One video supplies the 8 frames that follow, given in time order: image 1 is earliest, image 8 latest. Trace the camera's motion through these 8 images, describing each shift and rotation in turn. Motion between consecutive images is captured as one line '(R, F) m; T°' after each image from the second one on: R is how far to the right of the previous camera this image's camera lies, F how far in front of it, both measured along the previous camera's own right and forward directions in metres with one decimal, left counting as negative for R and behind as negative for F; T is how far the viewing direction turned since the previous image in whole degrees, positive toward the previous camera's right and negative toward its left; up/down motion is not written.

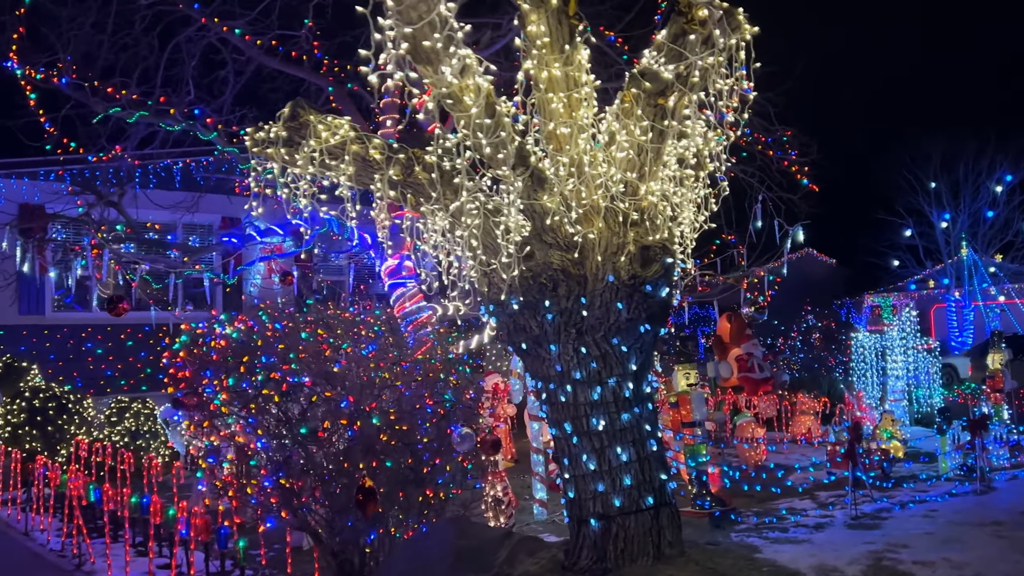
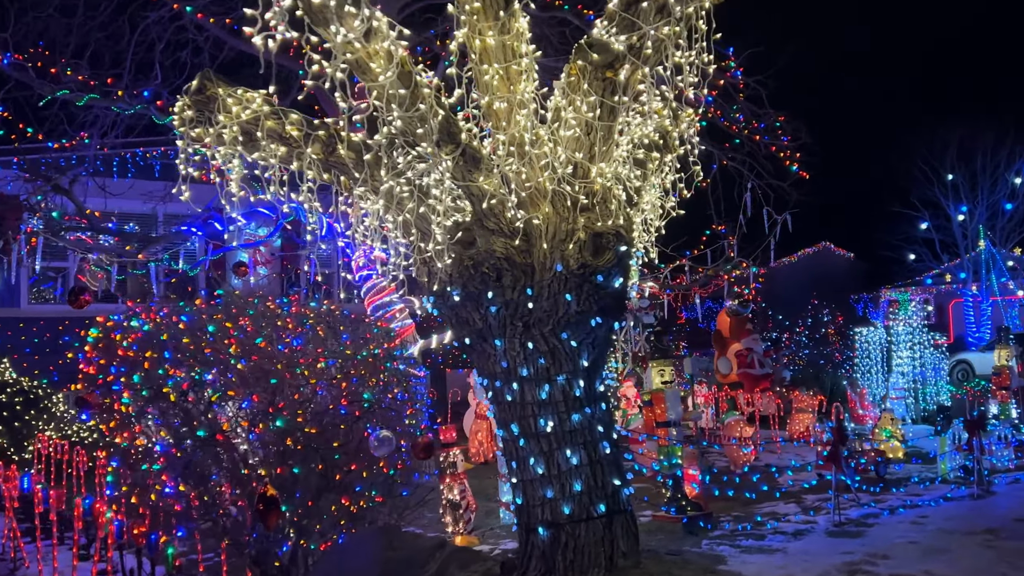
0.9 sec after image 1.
(+0.5, +0.5) m; -1°
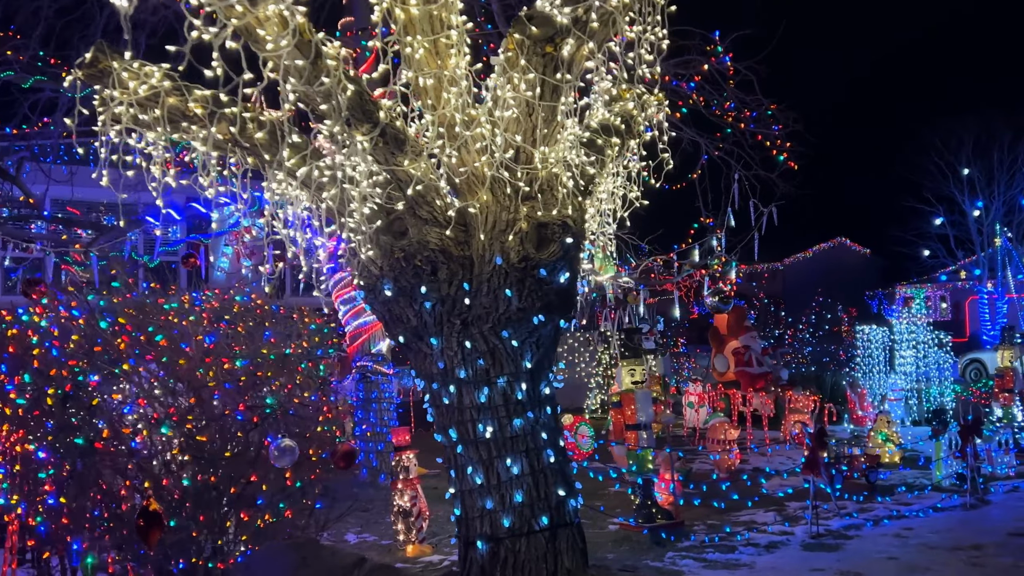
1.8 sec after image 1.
(+0.4, +0.4) m; -1°
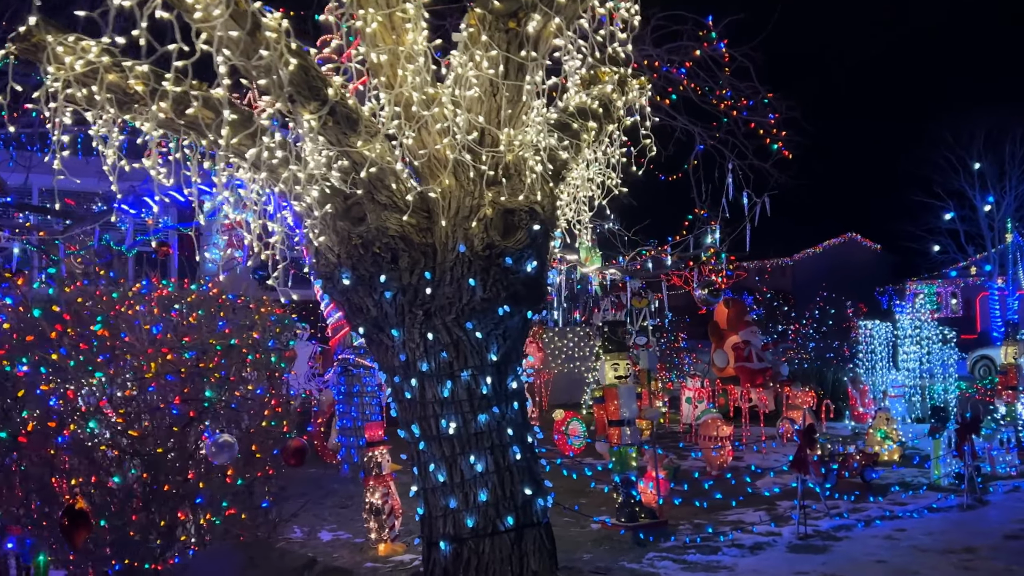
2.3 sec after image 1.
(+0.2, +0.2) m; -1°
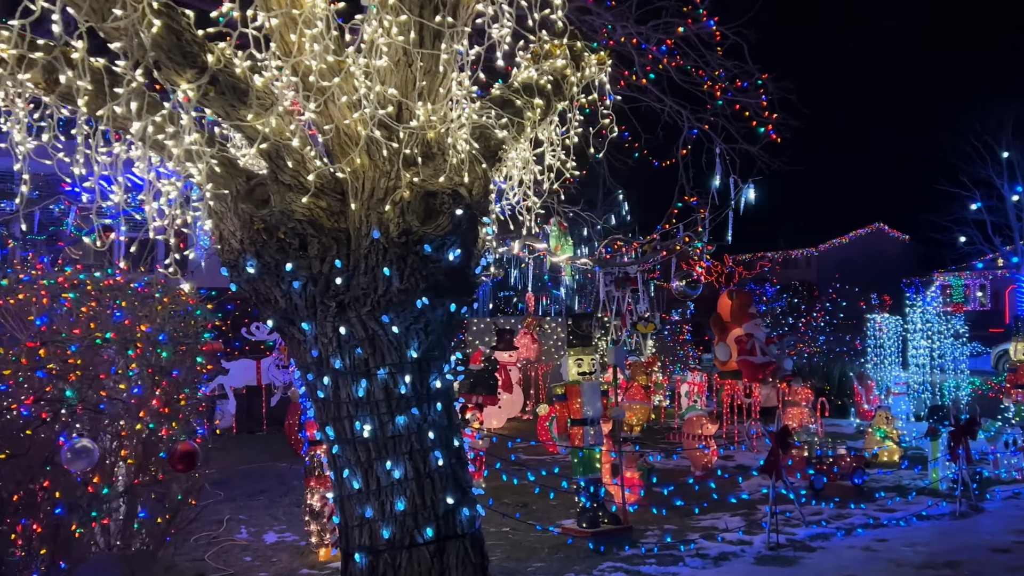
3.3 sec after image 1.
(+0.5, +0.4) m; -2°
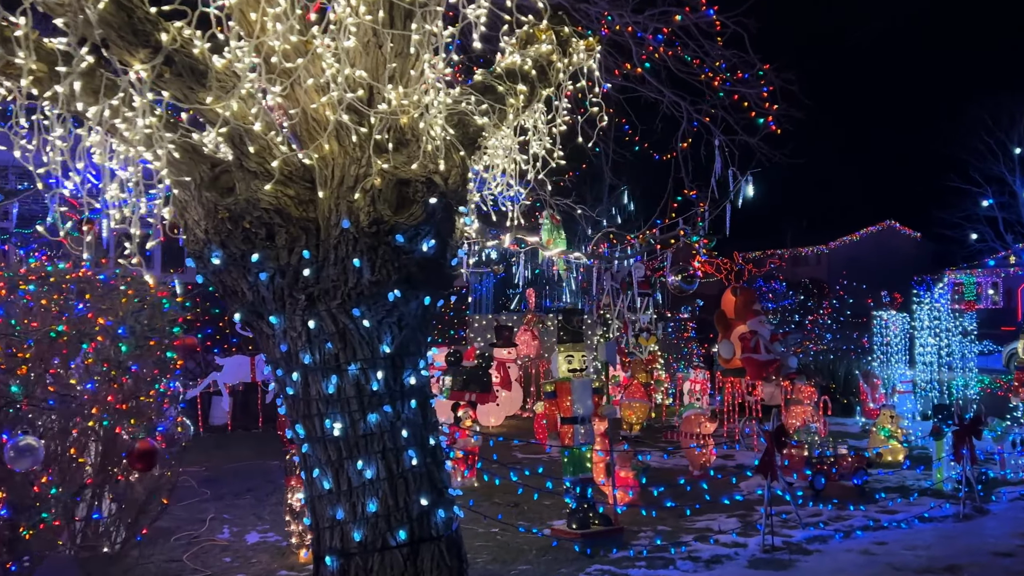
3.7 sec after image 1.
(+0.2, +0.2) m; -1°
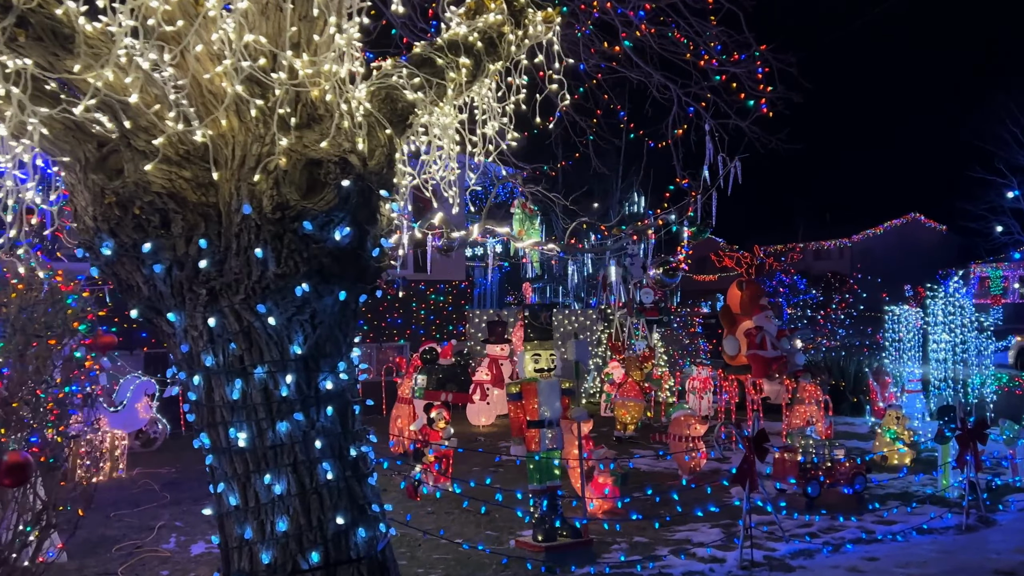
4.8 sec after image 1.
(+0.4, +0.5) m; -1°
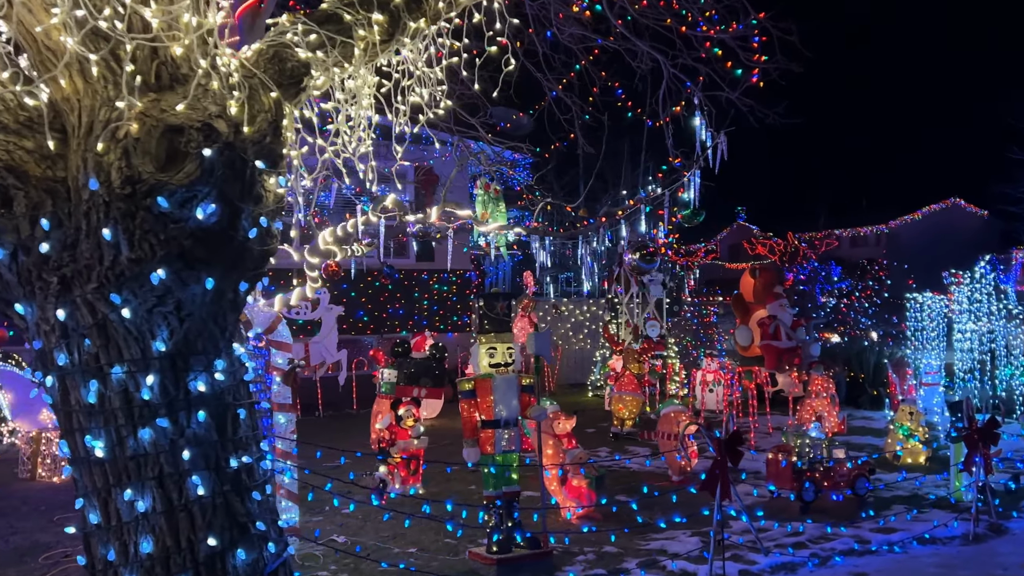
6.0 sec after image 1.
(+0.5, +0.6) m; -2°
